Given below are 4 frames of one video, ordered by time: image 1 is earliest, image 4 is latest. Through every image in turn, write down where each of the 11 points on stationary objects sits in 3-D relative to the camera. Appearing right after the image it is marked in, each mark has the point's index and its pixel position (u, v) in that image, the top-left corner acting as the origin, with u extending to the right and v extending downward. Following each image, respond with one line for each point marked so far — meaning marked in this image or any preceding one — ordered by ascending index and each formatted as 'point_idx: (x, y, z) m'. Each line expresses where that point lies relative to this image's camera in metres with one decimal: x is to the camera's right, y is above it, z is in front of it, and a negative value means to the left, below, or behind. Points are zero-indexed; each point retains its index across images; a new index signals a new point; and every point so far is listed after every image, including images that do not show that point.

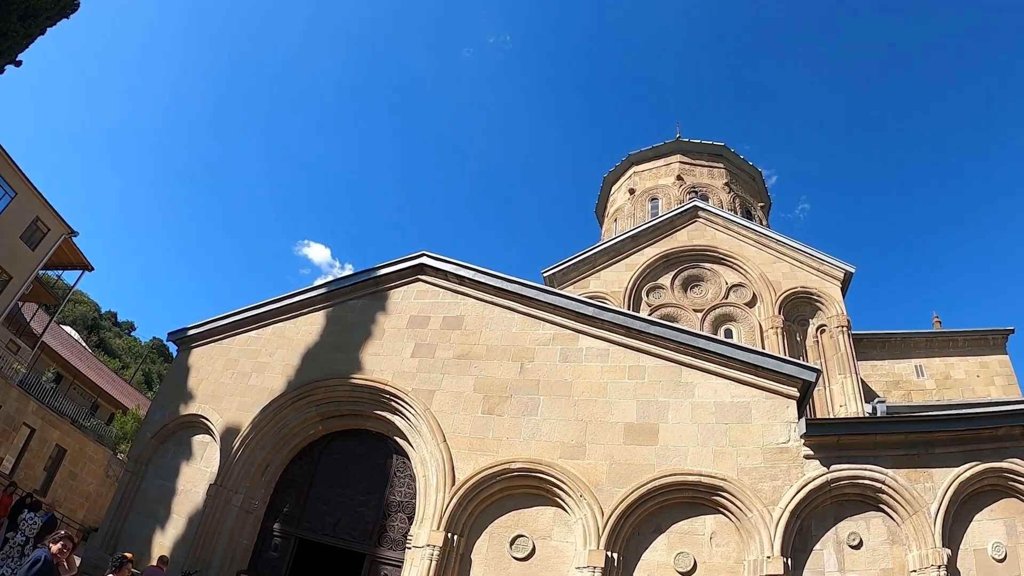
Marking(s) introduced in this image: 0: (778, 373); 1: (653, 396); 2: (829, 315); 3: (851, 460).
0: (+3.2, -1.0, +7.2) m
1: (+1.7, -1.3, +7.2) m
2: (+5.7, -0.5, +11.0) m
3: (+3.9, -2.0, +6.9) m
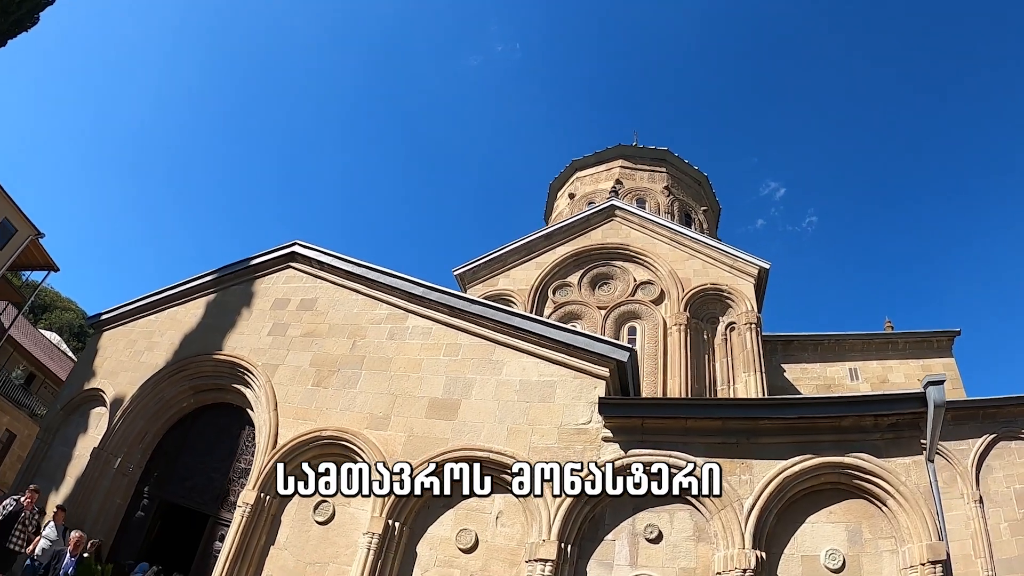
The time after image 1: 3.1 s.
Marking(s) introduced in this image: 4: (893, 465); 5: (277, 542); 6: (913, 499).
0: (+0.9, -0.7, +7.1) m
1: (-0.6, -1.0, +7.3) m
2: (+3.9, -0.4, +10.5) m
3: (+1.5, -1.7, +6.6) m
4: (+4.1, -1.9, +6.5) m
5: (-2.6, -2.9, +6.9) m
6: (+4.1, -2.2, +6.2) m
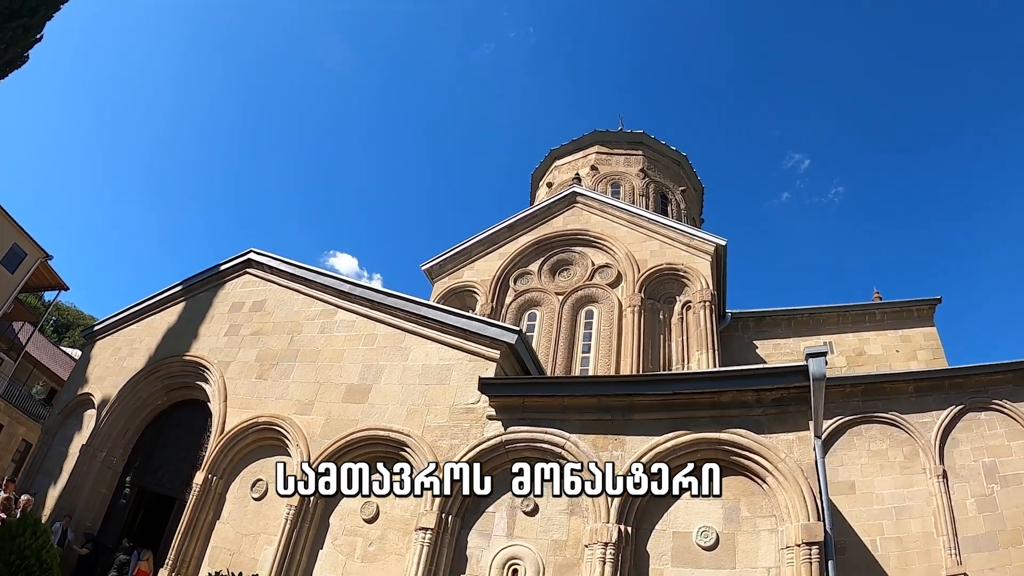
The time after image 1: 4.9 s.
0: (-0.3, -0.6, +7.5) m
1: (-1.8, -0.9, +7.9) m
2: (+3.1, 0.0, +10.4) m
3: (+0.3, -1.5, +7.0) m
4: (+2.8, -1.6, +6.4) m
5: (-3.8, -3.0, +7.8) m
6: (+2.8, -1.9, +6.2) m
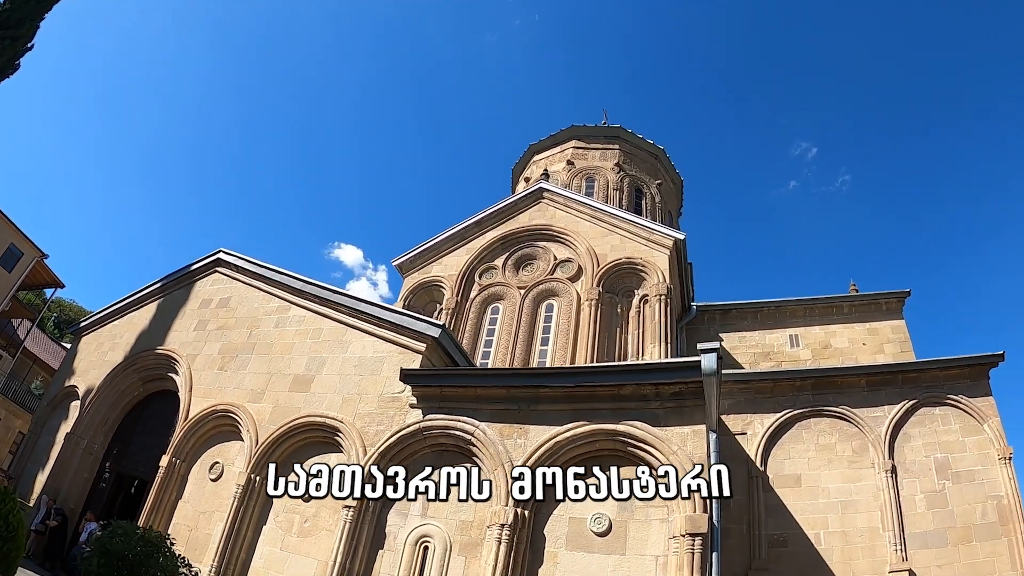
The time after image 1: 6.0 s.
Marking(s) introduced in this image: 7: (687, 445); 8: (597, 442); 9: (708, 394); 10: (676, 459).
0: (-1.3, -0.5, +8.0) m
1: (-2.7, -0.9, +8.5) m
2: (+2.4, +0.1, +10.6) m
3: (-0.7, -1.5, +7.4) m
4: (+1.7, -1.6, +6.6) m
5: (-4.6, -2.9, +8.6) m
6: (+1.8, -1.8, +6.4) m
7: (+1.9, -1.6, +6.5) m
8: (+1.0, -1.7, +6.8) m
9: (+2.1, -1.1, +6.5) m
10: (+1.8, -1.8, +6.5) m
